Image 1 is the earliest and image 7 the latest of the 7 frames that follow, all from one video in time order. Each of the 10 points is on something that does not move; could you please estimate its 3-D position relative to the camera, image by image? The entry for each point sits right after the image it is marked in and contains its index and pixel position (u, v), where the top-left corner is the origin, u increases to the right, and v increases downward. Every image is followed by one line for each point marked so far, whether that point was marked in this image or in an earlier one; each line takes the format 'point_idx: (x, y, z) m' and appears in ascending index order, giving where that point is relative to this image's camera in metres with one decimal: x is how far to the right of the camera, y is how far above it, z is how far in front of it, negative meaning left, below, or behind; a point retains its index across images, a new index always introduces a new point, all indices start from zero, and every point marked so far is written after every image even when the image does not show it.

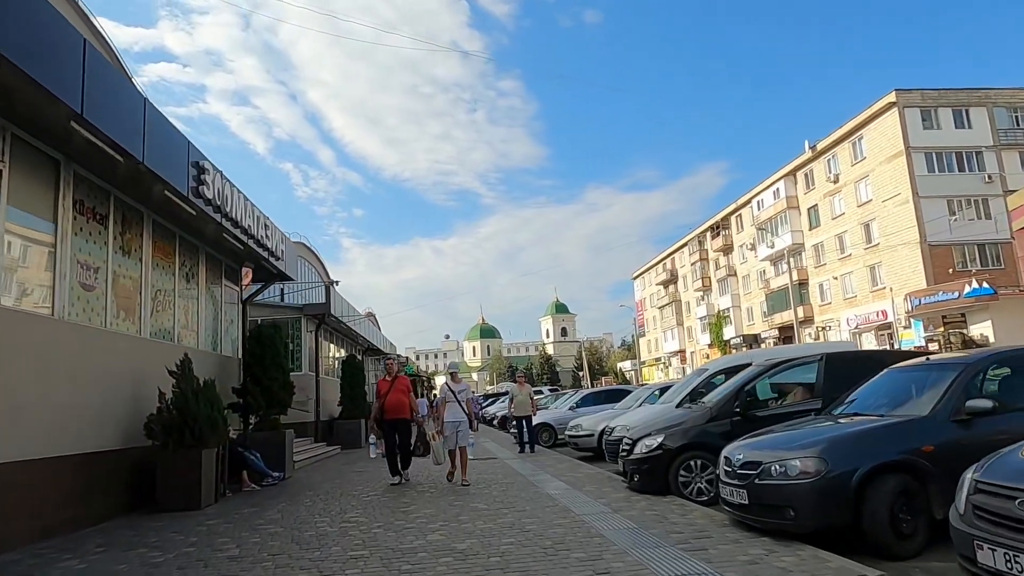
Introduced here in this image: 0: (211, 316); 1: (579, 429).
0: (-6.4, -0.6, +13.9) m
1: (+1.6, -3.4, +15.7) m
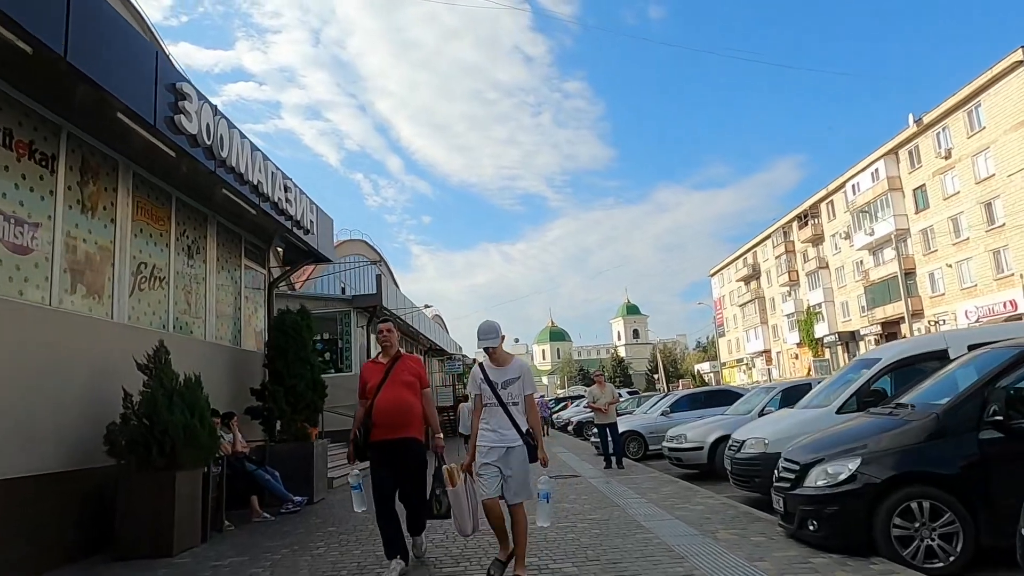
0: (-5.0, -0.2, +11.5) m
1: (+3.2, -2.9, +12.4) m
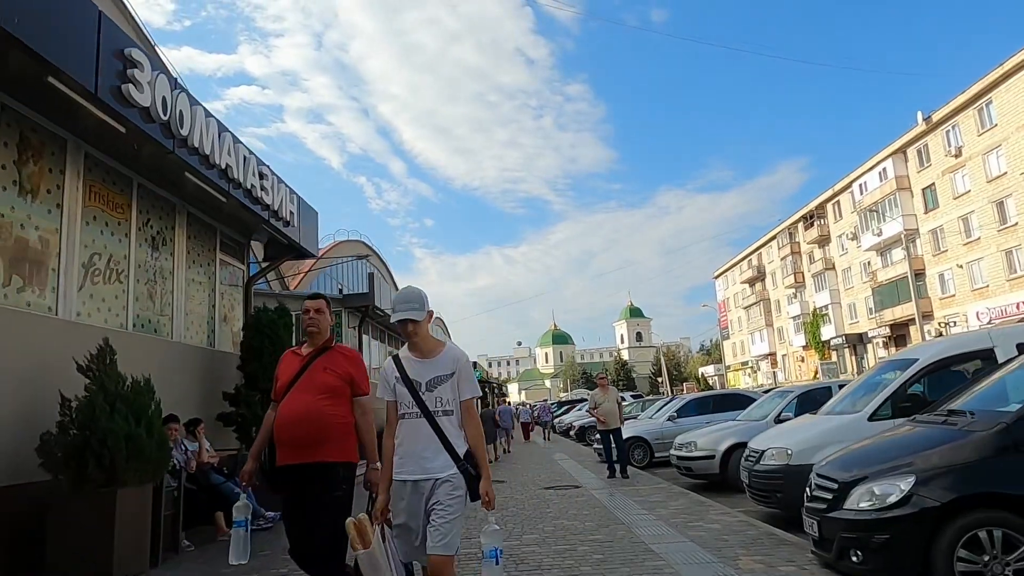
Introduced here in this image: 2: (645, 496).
0: (-5.1, -0.1, +10.6) m
1: (+3.1, -2.8, +11.5) m
2: (+2.1, -3.2, +10.1) m
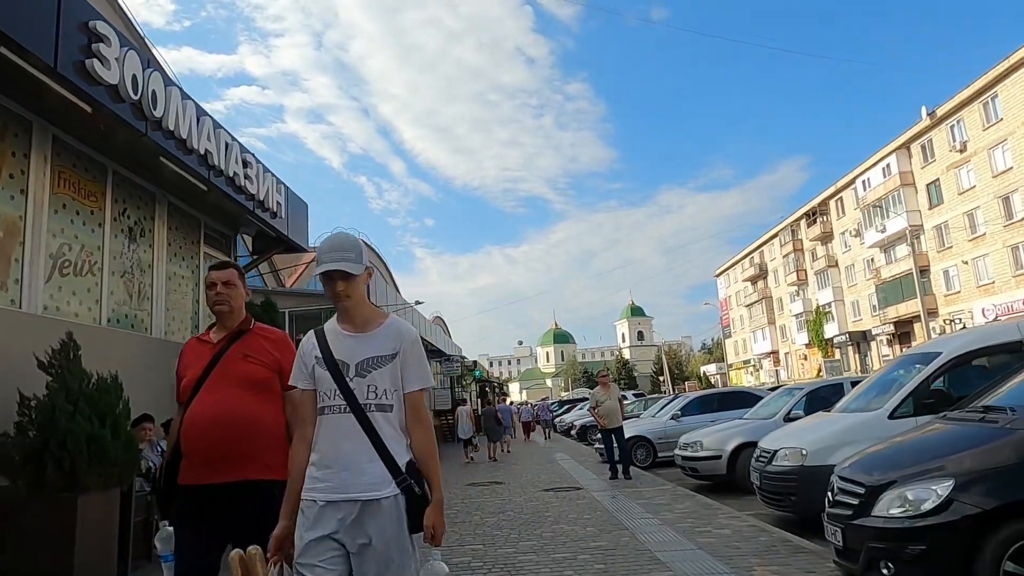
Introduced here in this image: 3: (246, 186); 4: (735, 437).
0: (-5.1, -0.1, +10.2) m
1: (+3.1, -2.7, +11.0) m
2: (+2.0, -3.1, +9.7) m
3: (-3.9, +1.5, +9.6) m
4: (+3.6, -2.4, +10.6) m
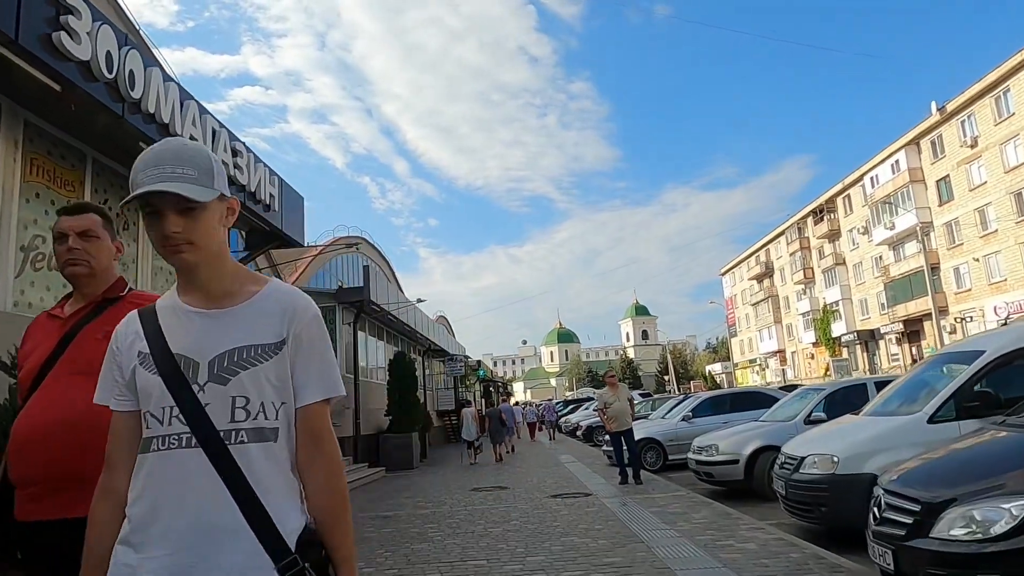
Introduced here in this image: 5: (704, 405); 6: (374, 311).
0: (-5.0, 0.0, +9.6) m
1: (+3.2, -2.6, +10.5) m
2: (+2.1, -3.0, +9.1) m
3: (-3.8, +1.5, +9.1) m
4: (+3.7, -2.3, +10.0) m
5: (+4.4, -2.7, +15.1) m
6: (-4.0, -0.7, +19.1) m
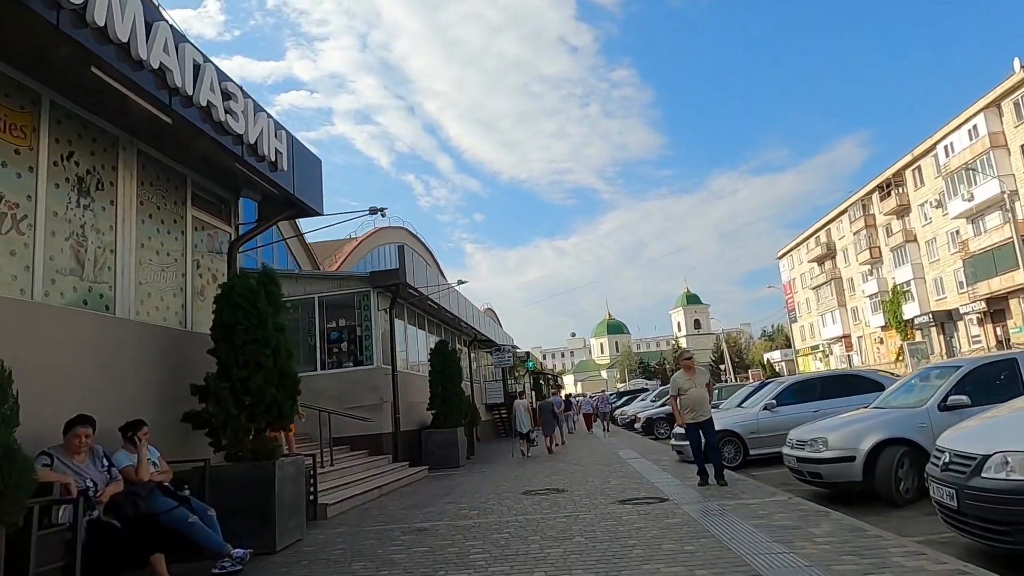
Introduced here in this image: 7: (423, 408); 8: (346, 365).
0: (-4.4, +0.3, +8.2) m
1: (+3.9, -2.1, +8.5) m
2: (+2.8, -2.5, +7.2) m
3: (-3.3, +1.9, +7.6) m
4: (+4.4, -1.7, +8.0) m
5: (+5.5, -2.0, +13.0) m
6: (-2.7, -0.2, +17.6) m
7: (-2.6, -3.4, +18.7) m
8: (-4.1, -1.9, +16.2) m
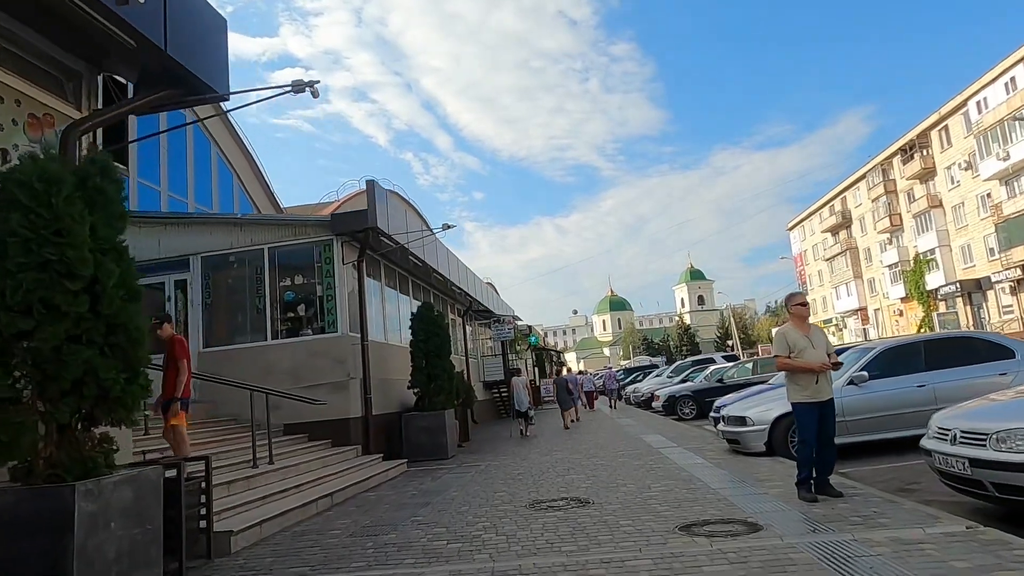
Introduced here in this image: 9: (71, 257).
0: (-4.4, +1.1, +4.9) m
1: (+3.9, -1.2, +5.2) m
2: (+2.8, -1.7, +4.0) m
3: (-3.3, +2.6, +4.2) m
4: (+4.4, -0.9, +4.7) m
5: (+5.5, -1.1, +9.7) m
6: (-2.7, +0.8, +14.3) m
7: (-2.5, -2.3, +15.5) m
8: (-4.1, -0.9, +12.9) m
9: (-2.9, +0.2, +4.5) m
